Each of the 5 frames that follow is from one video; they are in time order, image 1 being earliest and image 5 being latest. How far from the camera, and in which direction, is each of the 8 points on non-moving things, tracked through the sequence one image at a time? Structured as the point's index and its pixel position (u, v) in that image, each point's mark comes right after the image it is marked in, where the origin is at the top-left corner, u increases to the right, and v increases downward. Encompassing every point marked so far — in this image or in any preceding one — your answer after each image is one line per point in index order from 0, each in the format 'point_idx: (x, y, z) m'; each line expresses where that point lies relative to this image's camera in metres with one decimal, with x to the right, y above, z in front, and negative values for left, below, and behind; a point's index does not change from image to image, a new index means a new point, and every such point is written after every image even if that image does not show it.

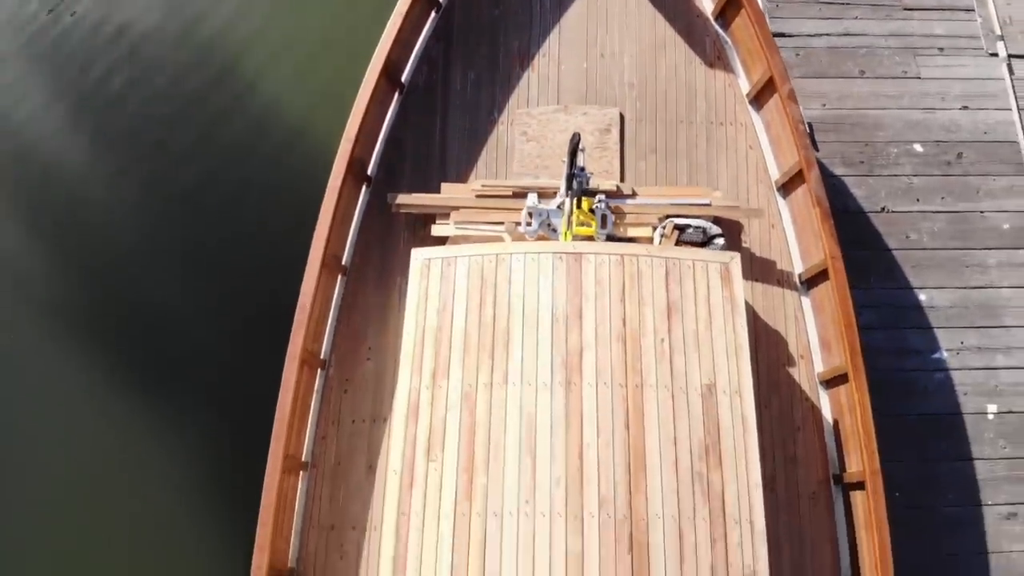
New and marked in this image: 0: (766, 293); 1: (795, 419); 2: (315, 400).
0: (+2.2, 0.0, +5.4) m
1: (+2.3, -1.1, +5.3) m
2: (-1.6, -0.9, +5.2) m
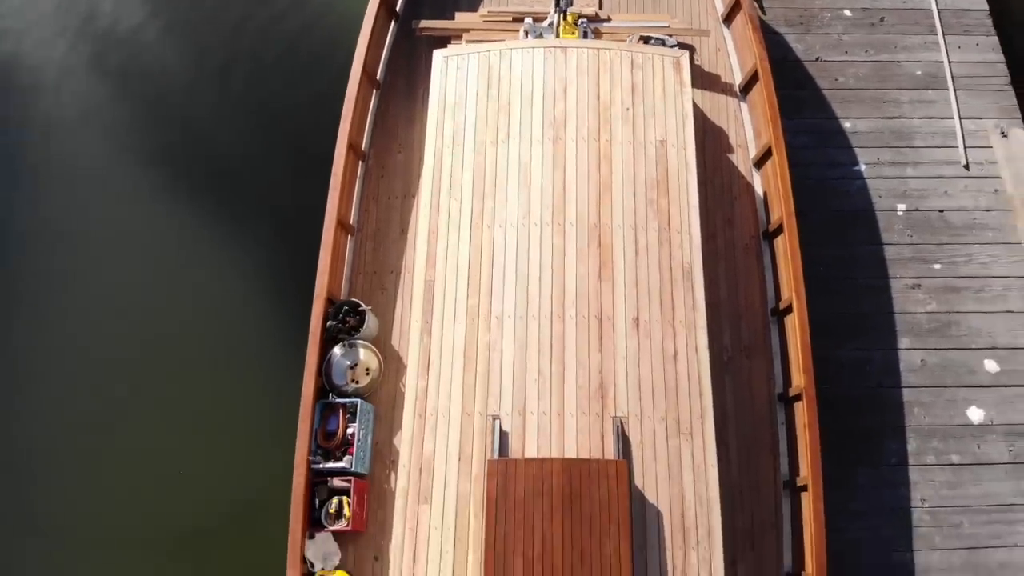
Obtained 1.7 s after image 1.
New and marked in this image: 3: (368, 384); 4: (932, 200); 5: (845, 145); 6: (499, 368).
0: (+2.2, +2.1, +6.9) m
1: (+2.3, +1.0, +6.7) m
2: (-1.6, +1.2, +6.7) m
3: (-1.4, -0.9, +6.1) m
4: (+5.0, +1.0, +7.5) m
5: (+4.0, +1.7, +7.7) m
6: (-0.1, -0.7, +5.5) m
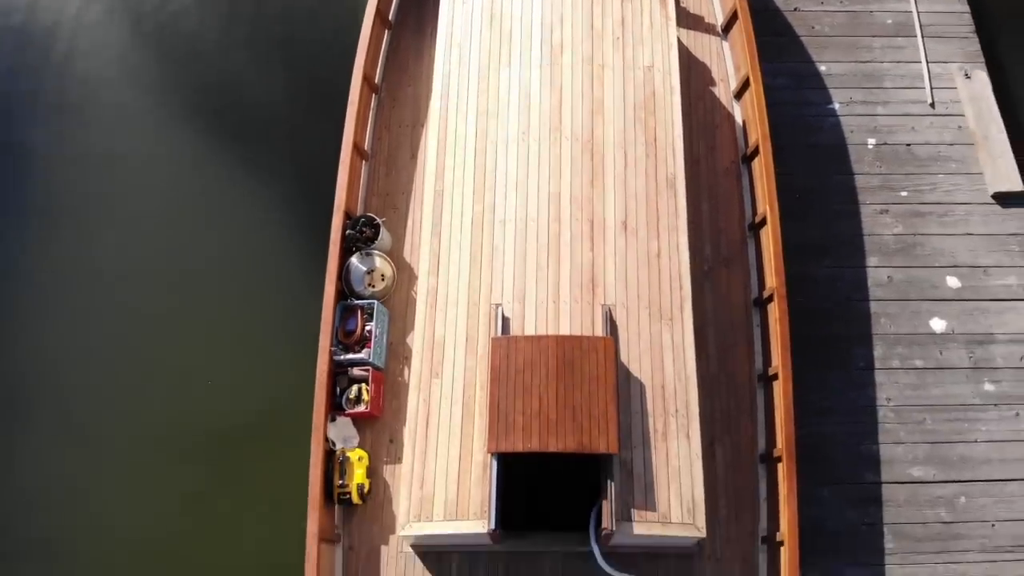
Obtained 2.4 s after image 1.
0: (+2.2, +3.0, +7.6) m
1: (+2.4, +2.0, +7.4) m
2: (-1.6, +2.1, +7.4) m
3: (-1.4, 0.0, +6.7) m
4: (+5.0, +2.0, +8.1) m
5: (+4.1, +2.6, +8.3) m
6: (-0.1, +0.2, +6.1) m
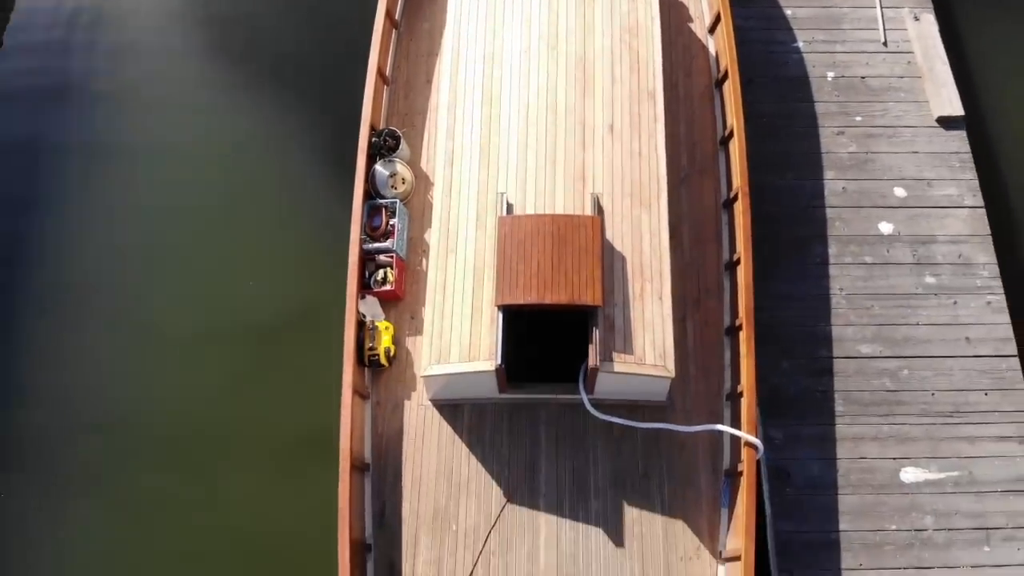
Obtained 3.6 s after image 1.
0: (+2.2, +4.2, +8.7) m
1: (+2.4, +3.2, +8.5) m
2: (-1.6, +3.3, +8.5) m
3: (-1.3, +1.2, +7.9) m
4: (+5.0, +3.2, +9.3) m
5: (+4.1, +3.9, +9.5) m
6: (-0.1, +1.5, +7.3) m
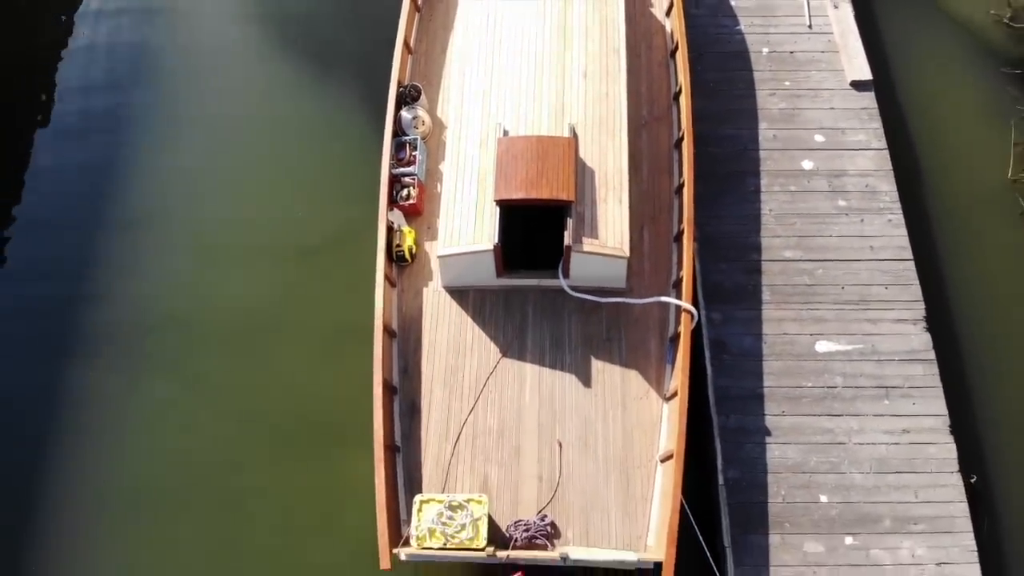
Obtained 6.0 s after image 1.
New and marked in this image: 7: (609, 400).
0: (+2.2, +5.4, +11.1) m
1: (+2.3, +4.4, +10.8) m
2: (-1.7, +4.5, +10.9) m
3: (-1.4, +2.5, +10.1) m
4: (+5.0, +4.4, +11.5) m
5: (+4.0, +5.1, +11.8) m
6: (-0.2, +2.8, +9.5) m
7: (+1.3, -1.5, +8.6) m
